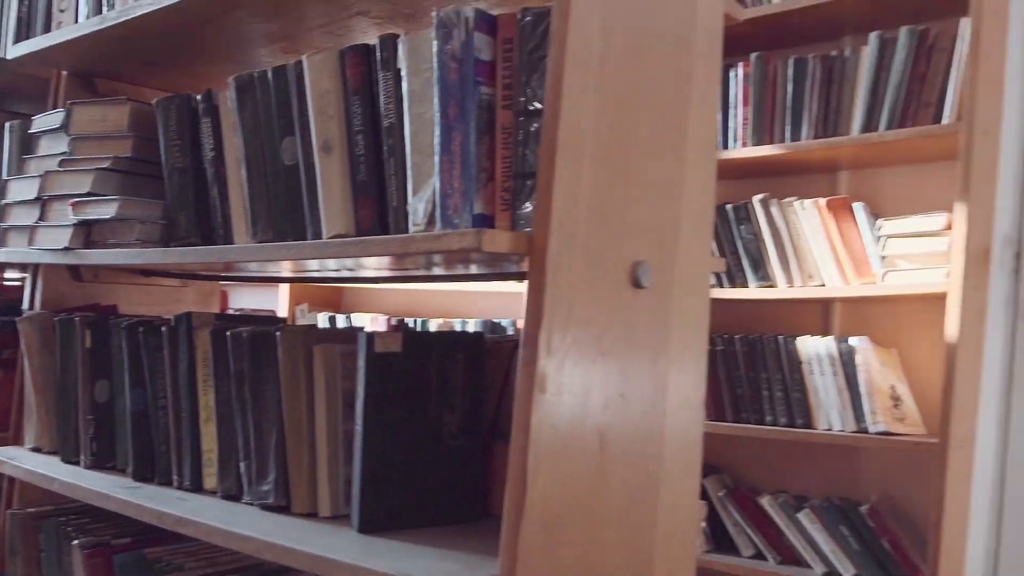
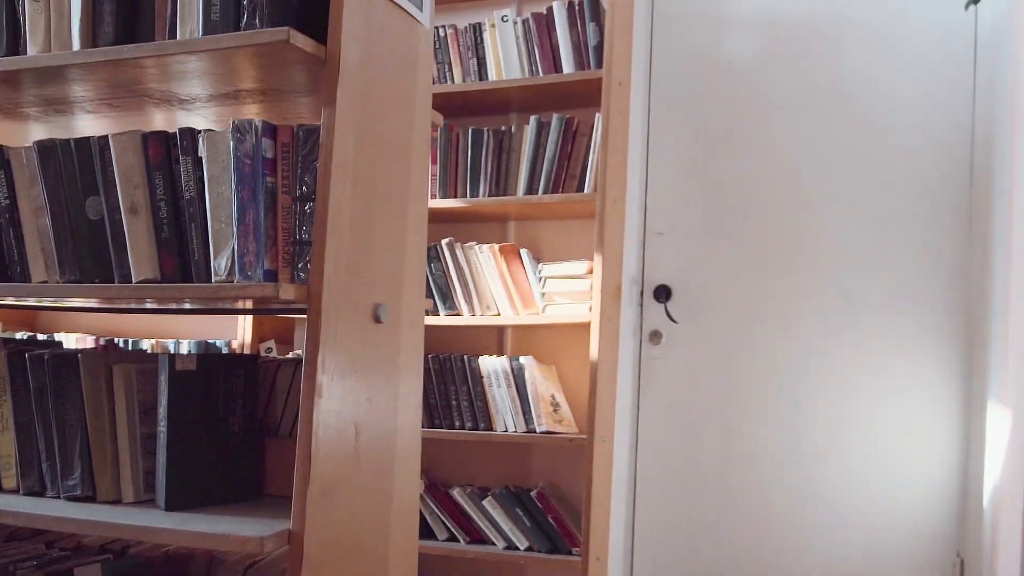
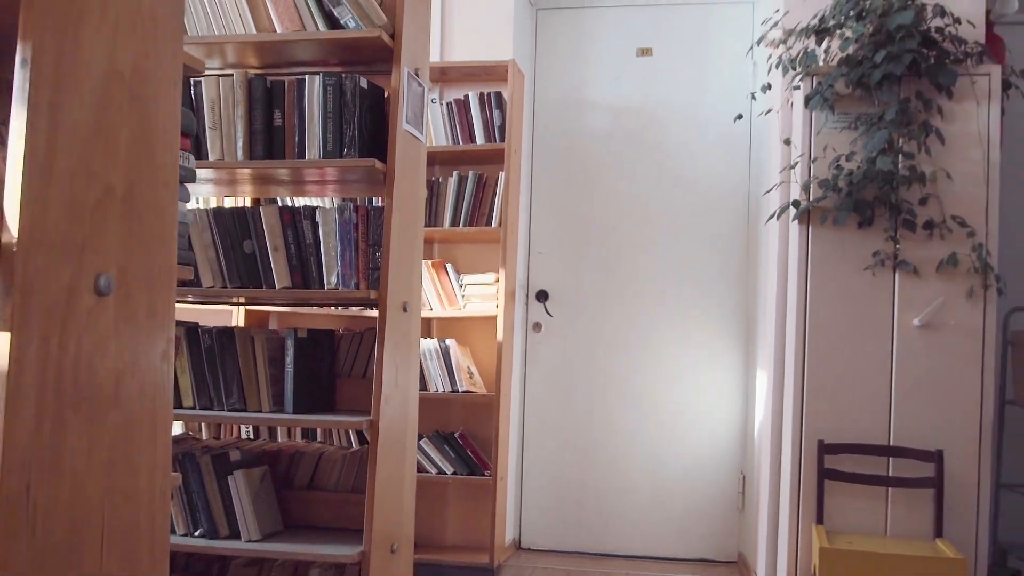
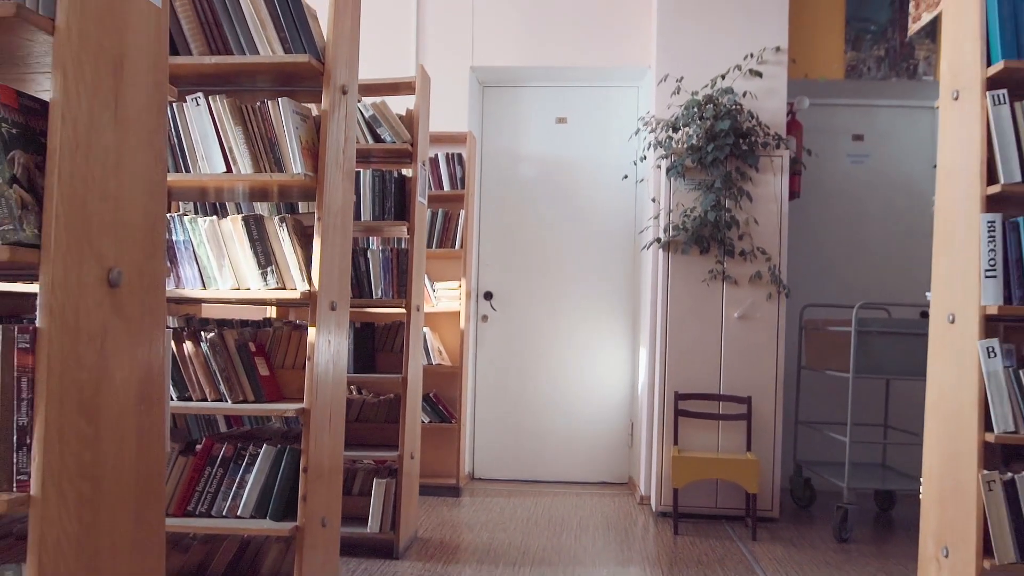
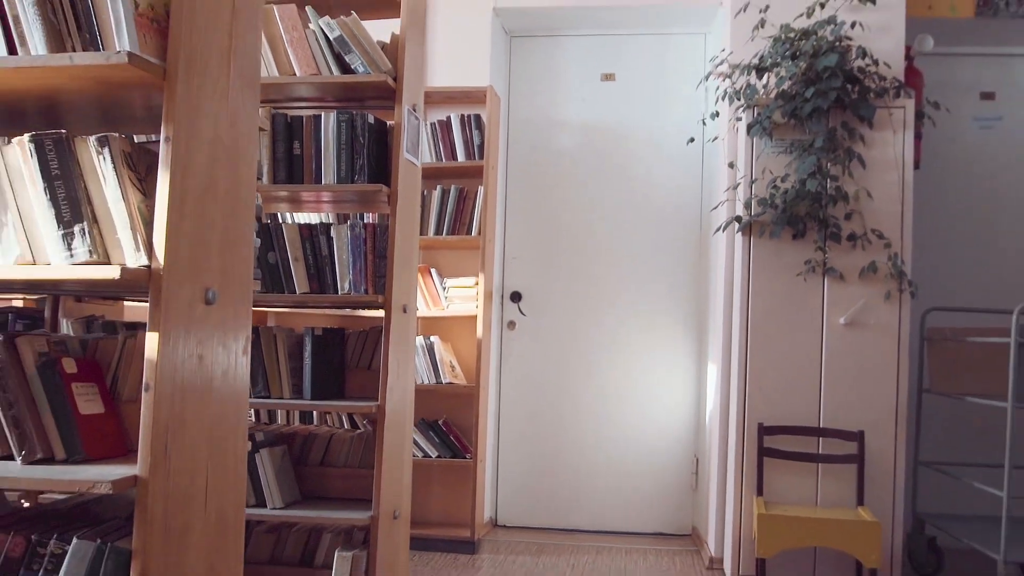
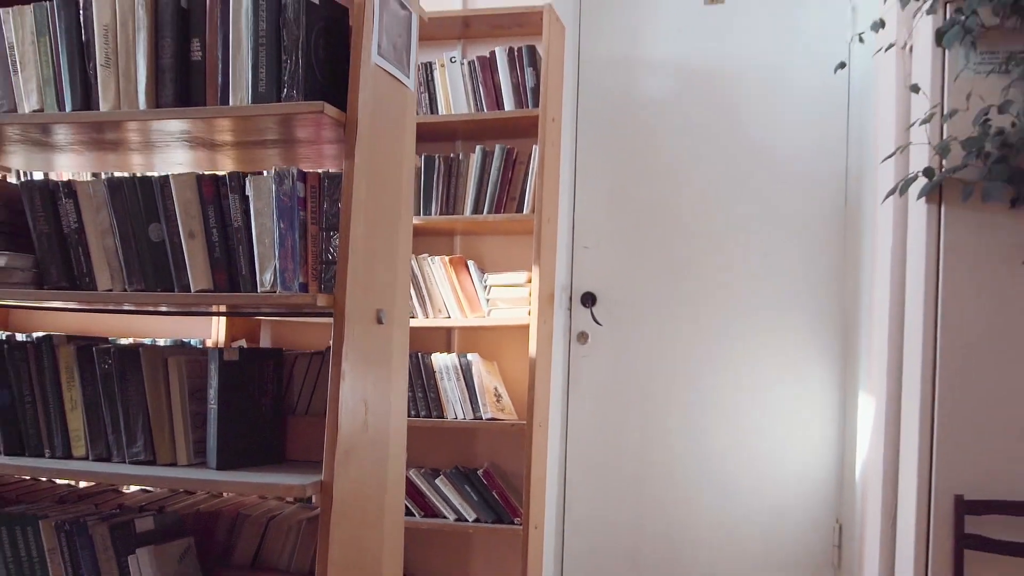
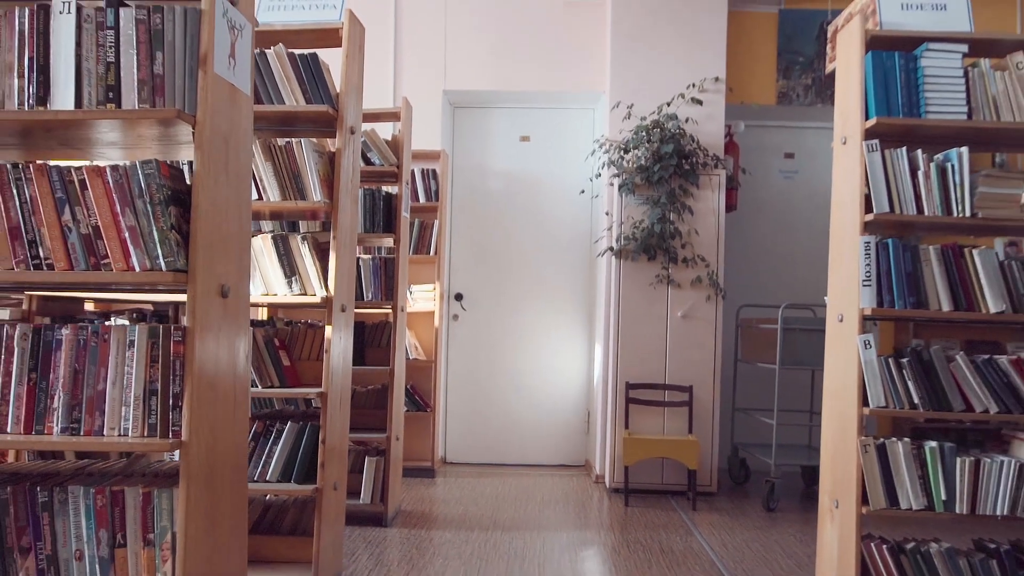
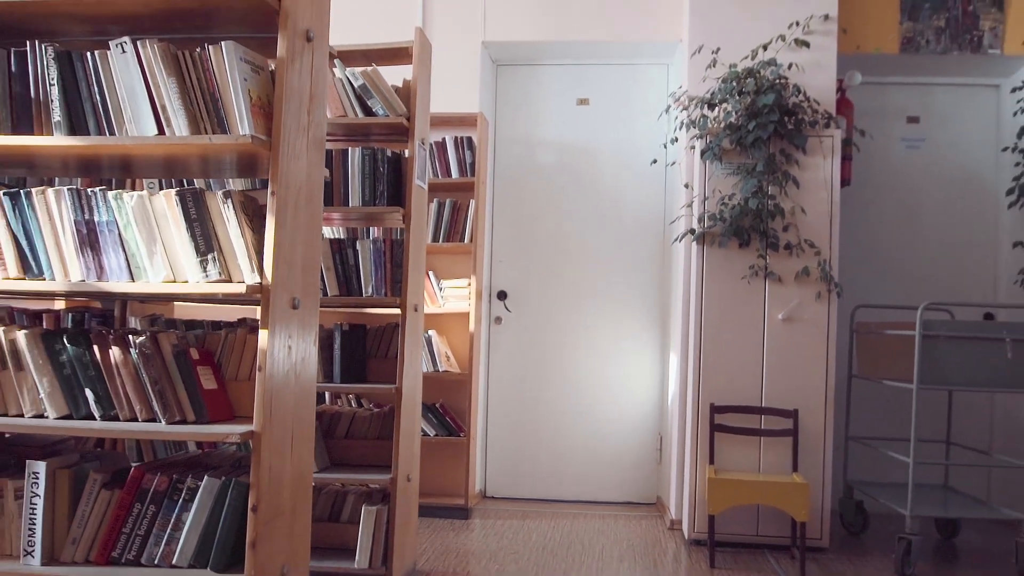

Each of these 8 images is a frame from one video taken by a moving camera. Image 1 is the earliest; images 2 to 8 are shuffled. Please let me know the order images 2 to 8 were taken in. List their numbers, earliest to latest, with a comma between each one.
2, 6, 3, 5, 8, 4, 7
